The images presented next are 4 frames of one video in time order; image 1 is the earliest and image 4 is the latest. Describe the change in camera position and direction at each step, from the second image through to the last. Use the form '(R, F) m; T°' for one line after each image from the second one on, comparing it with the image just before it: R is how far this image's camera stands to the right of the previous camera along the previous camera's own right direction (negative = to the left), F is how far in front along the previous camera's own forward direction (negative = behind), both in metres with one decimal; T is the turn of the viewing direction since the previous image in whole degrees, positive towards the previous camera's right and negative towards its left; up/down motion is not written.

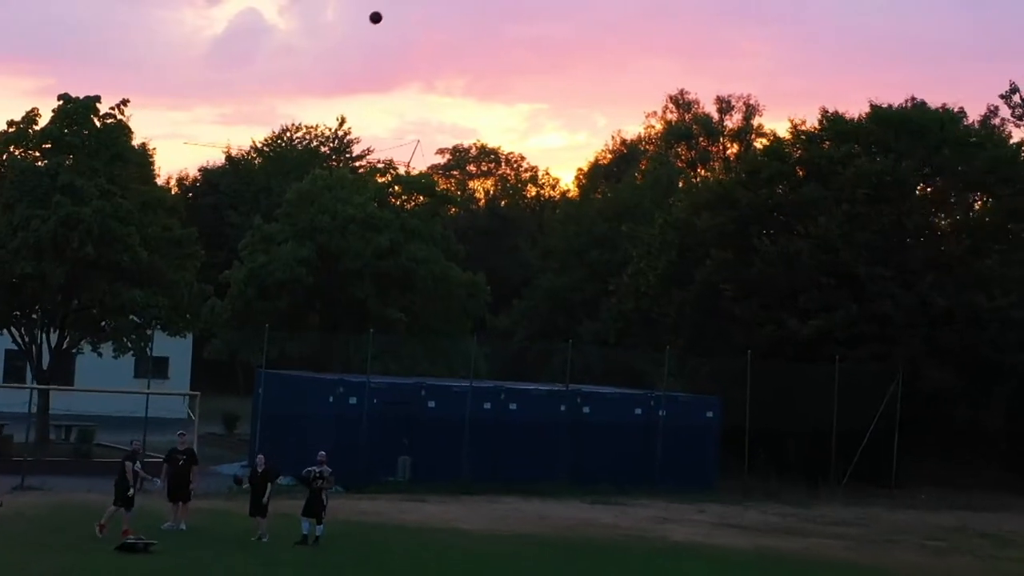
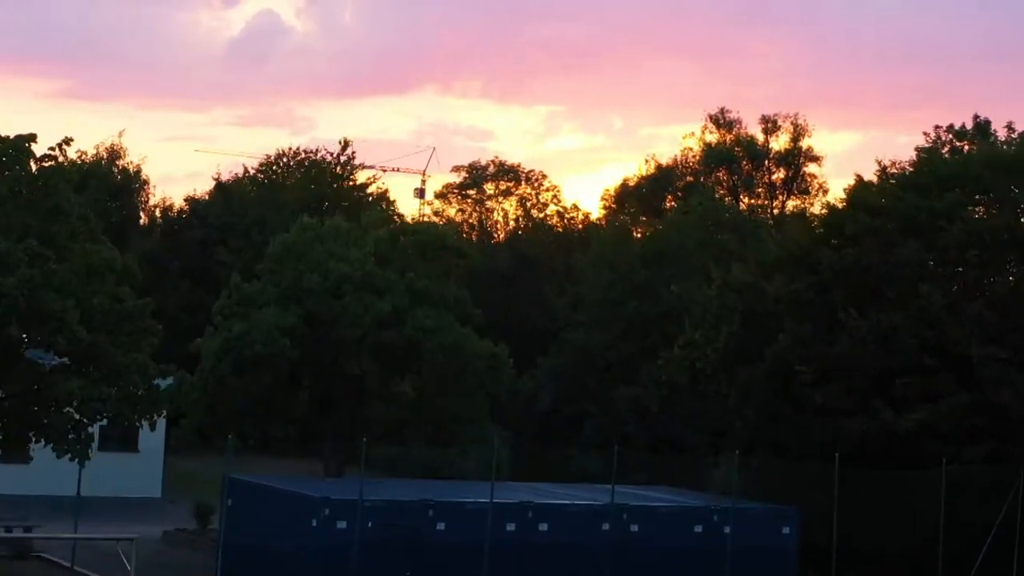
(-0.1, +3.7) m; 0°
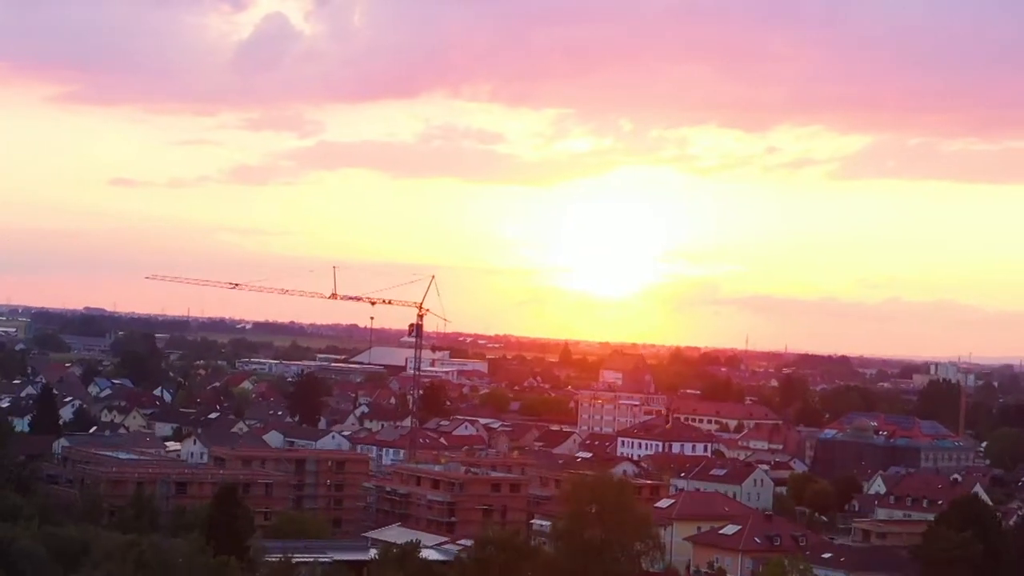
(-0.3, +23.2) m; 0°
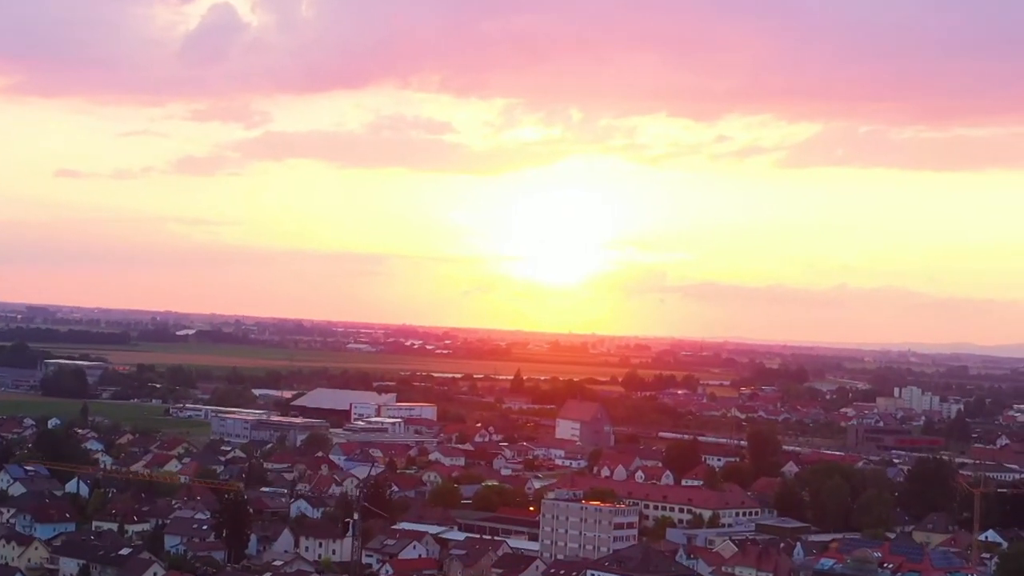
(-0.4, +20.5) m; +1°
